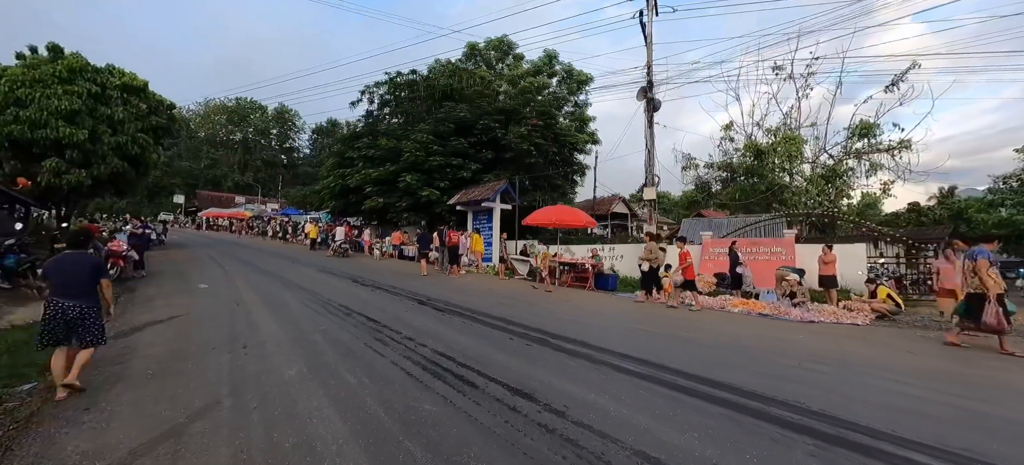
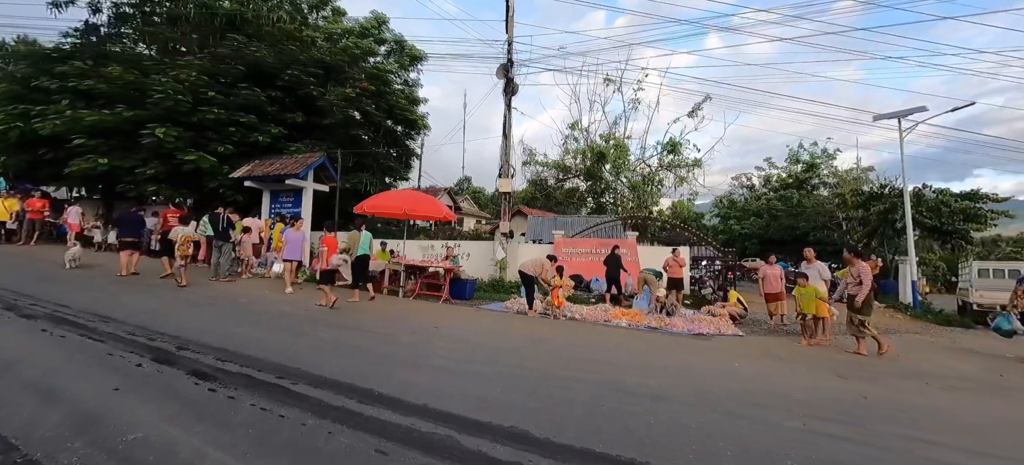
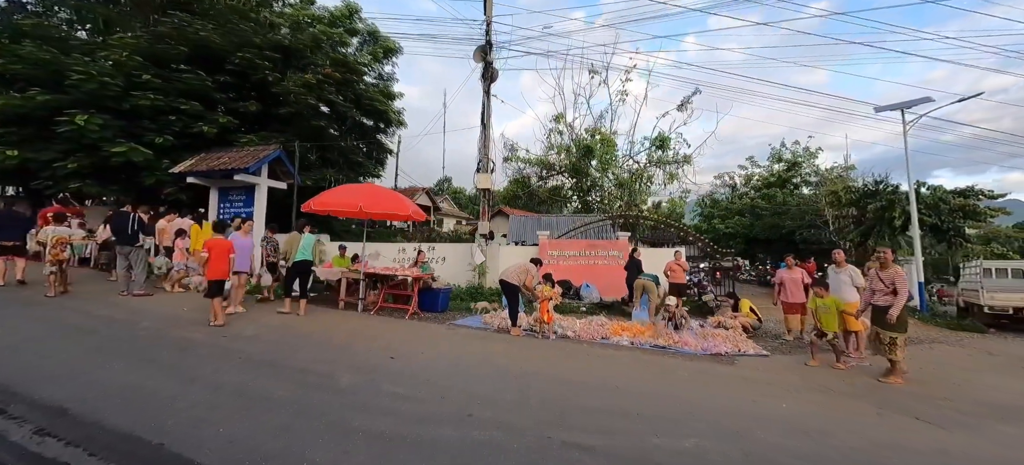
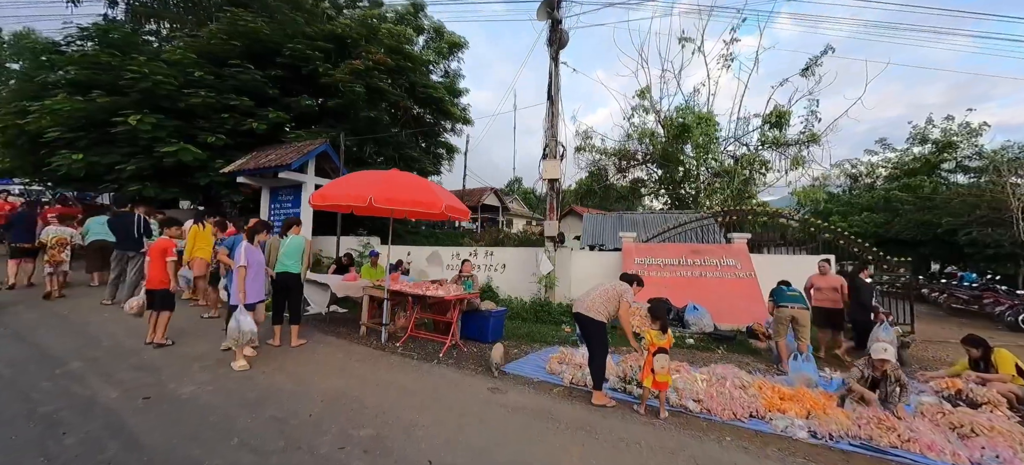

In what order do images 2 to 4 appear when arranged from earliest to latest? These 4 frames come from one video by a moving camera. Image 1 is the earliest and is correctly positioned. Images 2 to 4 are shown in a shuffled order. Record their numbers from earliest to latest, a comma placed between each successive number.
2, 3, 4
